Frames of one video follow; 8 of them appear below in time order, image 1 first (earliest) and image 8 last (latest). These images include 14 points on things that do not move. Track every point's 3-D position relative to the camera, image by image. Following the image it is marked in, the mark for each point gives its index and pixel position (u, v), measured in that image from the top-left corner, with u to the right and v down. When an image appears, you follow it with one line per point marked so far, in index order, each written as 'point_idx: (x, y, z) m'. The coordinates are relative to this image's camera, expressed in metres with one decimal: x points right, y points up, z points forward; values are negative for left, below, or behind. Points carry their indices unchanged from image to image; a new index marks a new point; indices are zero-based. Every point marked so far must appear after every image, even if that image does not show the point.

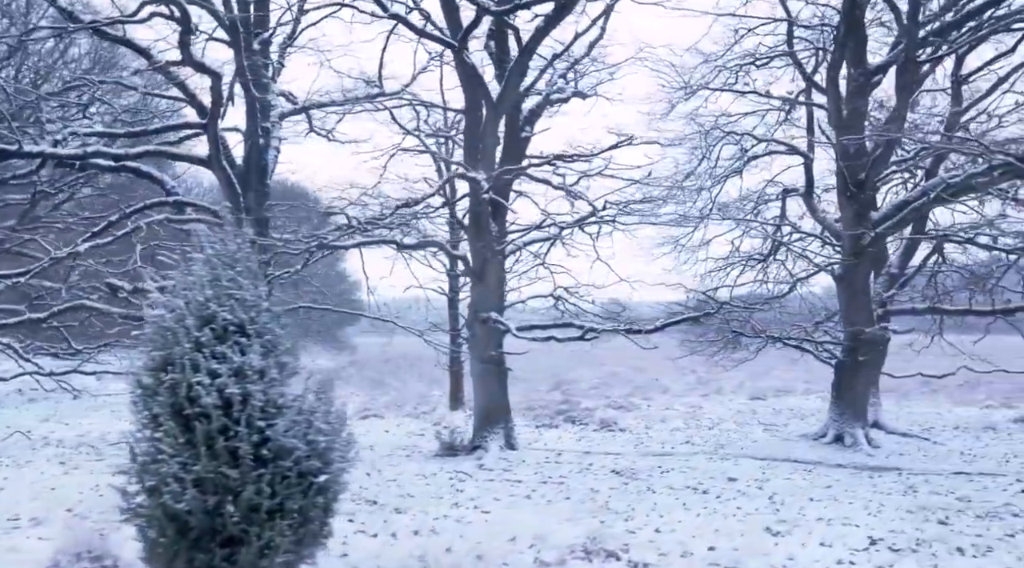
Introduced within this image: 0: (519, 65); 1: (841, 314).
0: (0.0, +2.8, +10.6) m
1: (+5.3, -0.5, +13.4) m
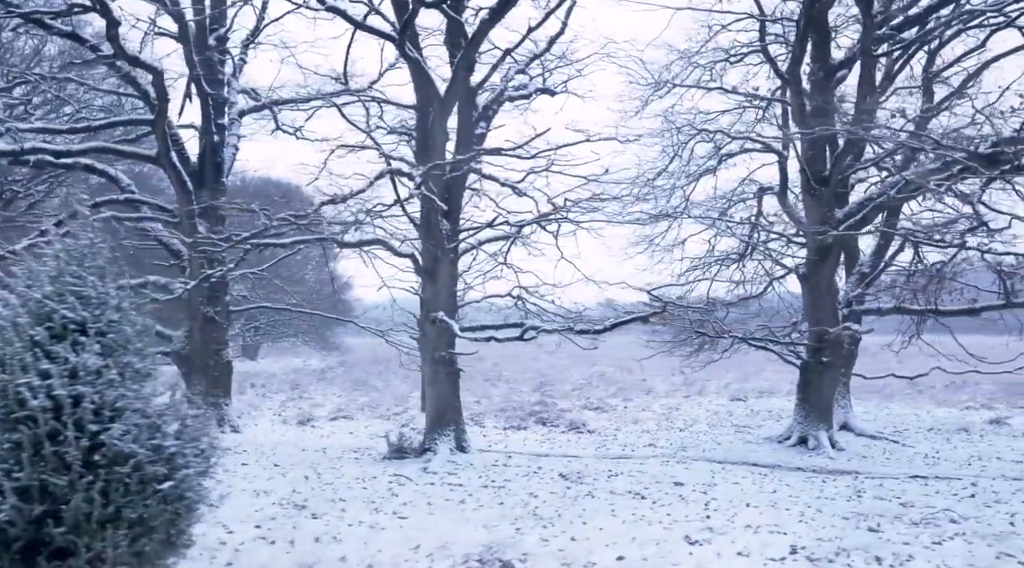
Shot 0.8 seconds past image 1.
0: (-0.6, +2.9, +10.4) m
1: (+4.7, -0.5, +13.2) m
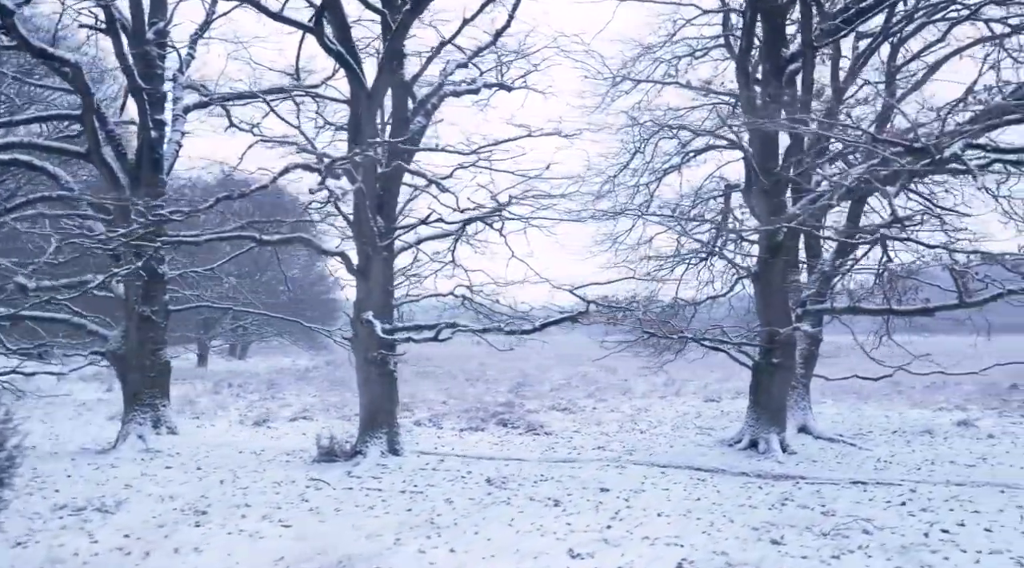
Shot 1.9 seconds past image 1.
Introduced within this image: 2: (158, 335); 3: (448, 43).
0: (-1.5, +2.9, +10.1) m
1: (+3.8, -0.5, +12.8) m
2: (-5.4, -0.8, +12.7) m
3: (-0.9, +3.4, +11.6) m
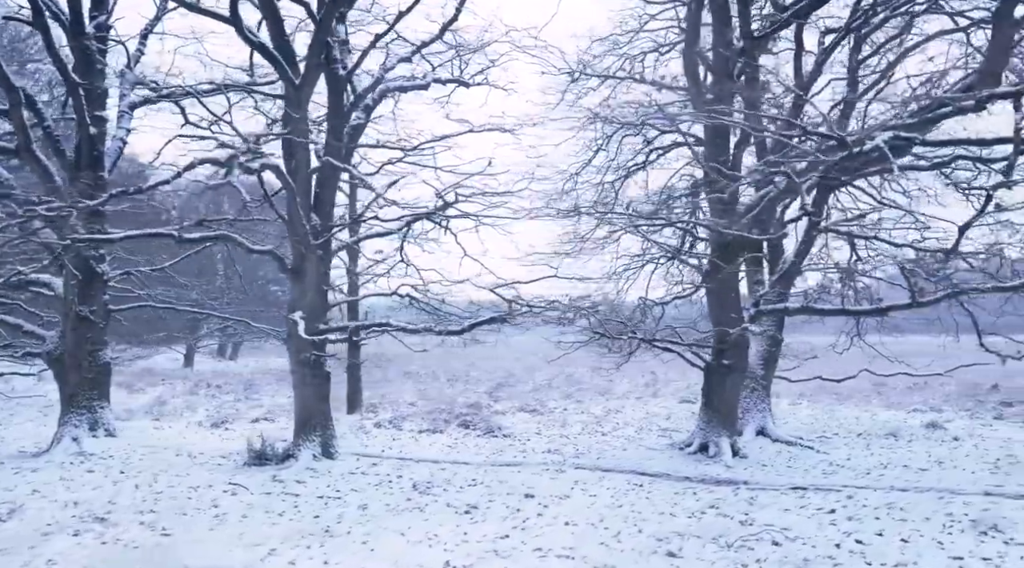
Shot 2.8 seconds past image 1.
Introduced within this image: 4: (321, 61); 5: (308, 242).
0: (-2.3, +2.9, +9.8) m
1: (+3.0, -0.5, +12.5) m
2: (-6.2, -0.8, +12.4) m
3: (-1.7, +3.4, +11.3) m
4: (-2.3, +2.7, +10.0) m
5: (-2.6, +0.5, +10.7) m
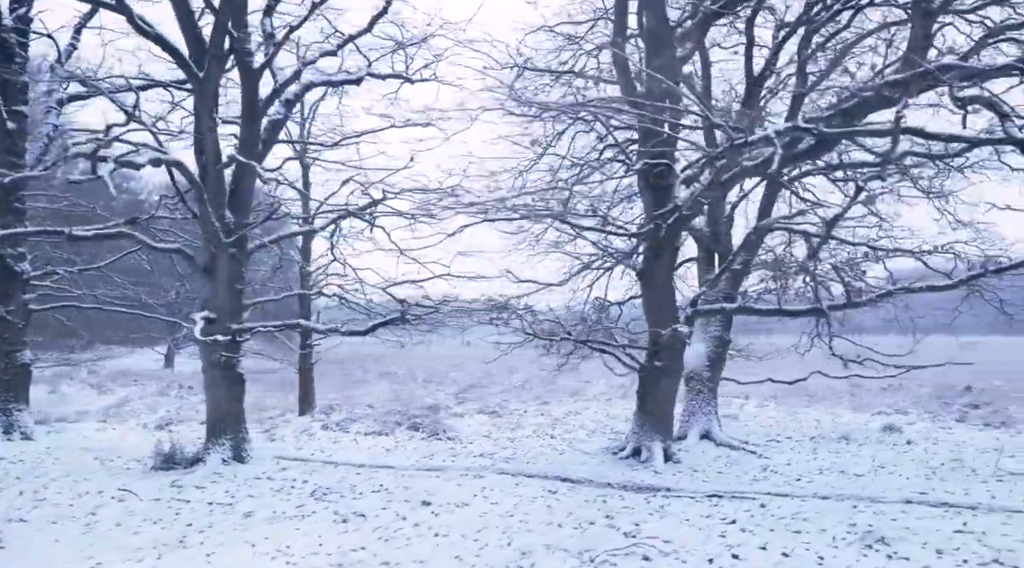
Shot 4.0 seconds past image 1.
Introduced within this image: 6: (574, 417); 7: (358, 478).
0: (-3.4, +2.9, +9.5) m
1: (+2.0, -0.5, +12.2) m
2: (-7.3, -0.8, +12.1) m
3: (-2.8, +3.4, +11.0) m
4: (-3.3, +2.7, +9.7) m
5: (-3.7, +0.6, +10.4) m
6: (+1.5, -3.1, +19.1) m
7: (-1.9, -2.4, +10.1) m
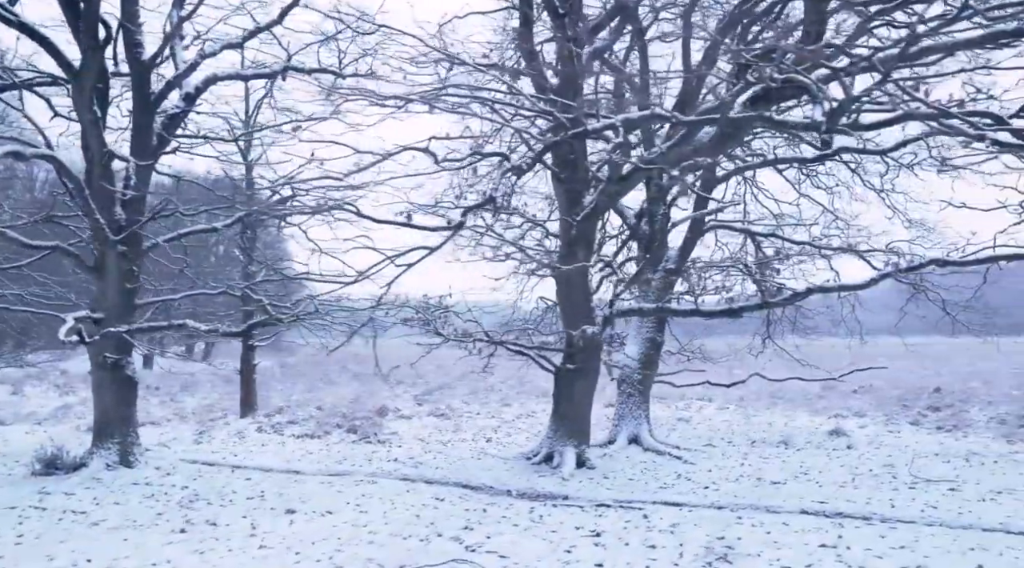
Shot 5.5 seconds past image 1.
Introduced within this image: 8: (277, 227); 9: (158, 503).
0: (-4.6, +2.9, +9.2) m
1: (+0.7, -0.4, +11.8) m
2: (-8.5, -0.7, +11.9) m
3: (-4.0, +3.4, +10.6) m
4: (-4.6, +2.7, +9.4) m
5: (-4.9, +0.6, +10.0) m
6: (+0.3, -3.1, +18.7) m
7: (-3.1, -2.4, +9.8) m
8: (-3.6, +0.8, +11.8) m
9: (-3.6, -2.3, +8.5) m
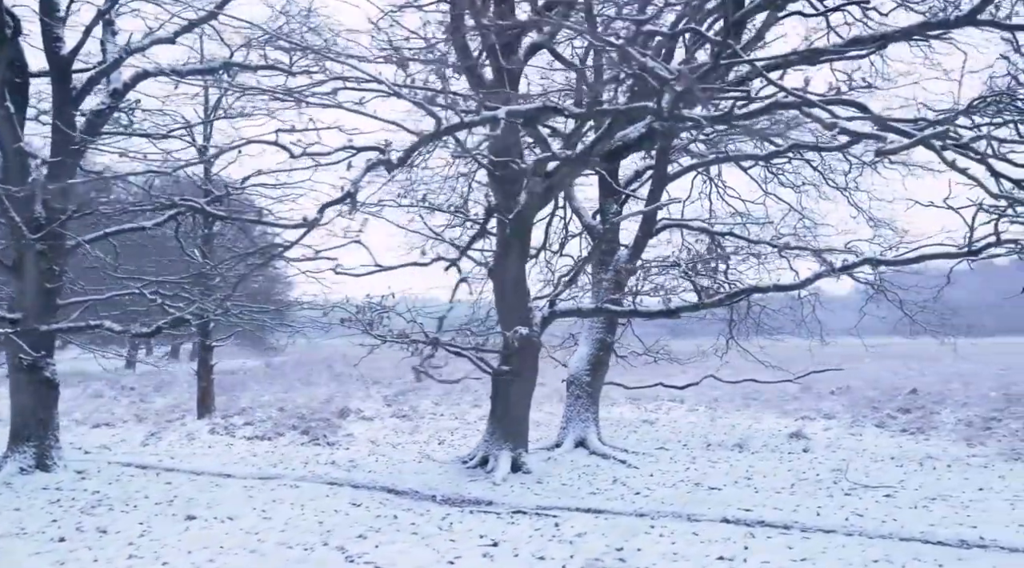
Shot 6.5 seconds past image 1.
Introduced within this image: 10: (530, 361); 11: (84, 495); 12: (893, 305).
0: (-5.5, +2.9, +8.9) m
1: (-0.1, -0.4, +11.5) m
2: (-9.4, -0.7, +11.6) m
3: (-4.9, +3.4, +10.4) m
4: (-5.5, +2.7, +9.1) m
5: (-5.8, +0.6, +9.8) m
6: (-0.5, -3.1, +18.4) m
7: (-4.0, -2.4, +9.5) m
8: (-4.4, +0.8, +11.5) m
9: (-4.5, -2.3, +8.2) m
10: (+0.3, -1.0, +11.2) m
11: (-4.5, -2.3, +8.8) m
12: (+6.2, -0.3, +13.5) m
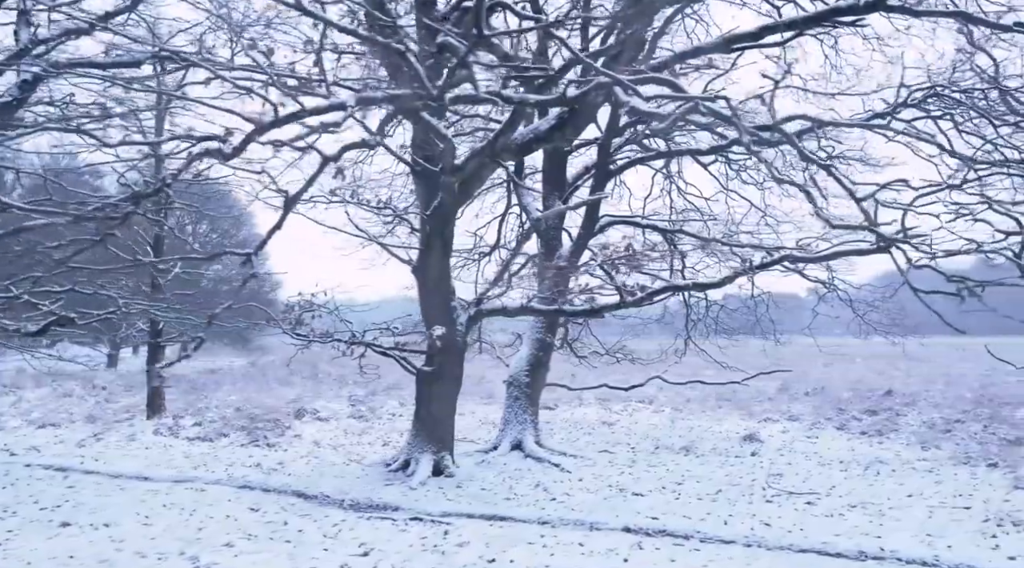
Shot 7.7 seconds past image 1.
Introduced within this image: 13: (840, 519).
0: (-6.5, +2.9, +8.6) m
1: (-1.1, -0.4, +11.2) m
2: (-10.4, -0.7, +11.4) m
3: (-5.9, +3.5, +10.1) m
4: (-6.5, +2.7, +8.8) m
5: (-6.8, +0.6, +9.5) m
6: (-1.5, -3.0, +18.1) m
7: (-5.0, -2.3, +9.2) m
8: (-5.4, +0.8, +11.2) m
9: (-5.5, -2.2, +7.9) m
10: (-0.7, -1.0, +10.8) m
11: (-5.6, -2.2, +8.5) m
12: (+5.2, -0.3, +13.1) m
13: (+3.2, -2.3, +8.0) m
